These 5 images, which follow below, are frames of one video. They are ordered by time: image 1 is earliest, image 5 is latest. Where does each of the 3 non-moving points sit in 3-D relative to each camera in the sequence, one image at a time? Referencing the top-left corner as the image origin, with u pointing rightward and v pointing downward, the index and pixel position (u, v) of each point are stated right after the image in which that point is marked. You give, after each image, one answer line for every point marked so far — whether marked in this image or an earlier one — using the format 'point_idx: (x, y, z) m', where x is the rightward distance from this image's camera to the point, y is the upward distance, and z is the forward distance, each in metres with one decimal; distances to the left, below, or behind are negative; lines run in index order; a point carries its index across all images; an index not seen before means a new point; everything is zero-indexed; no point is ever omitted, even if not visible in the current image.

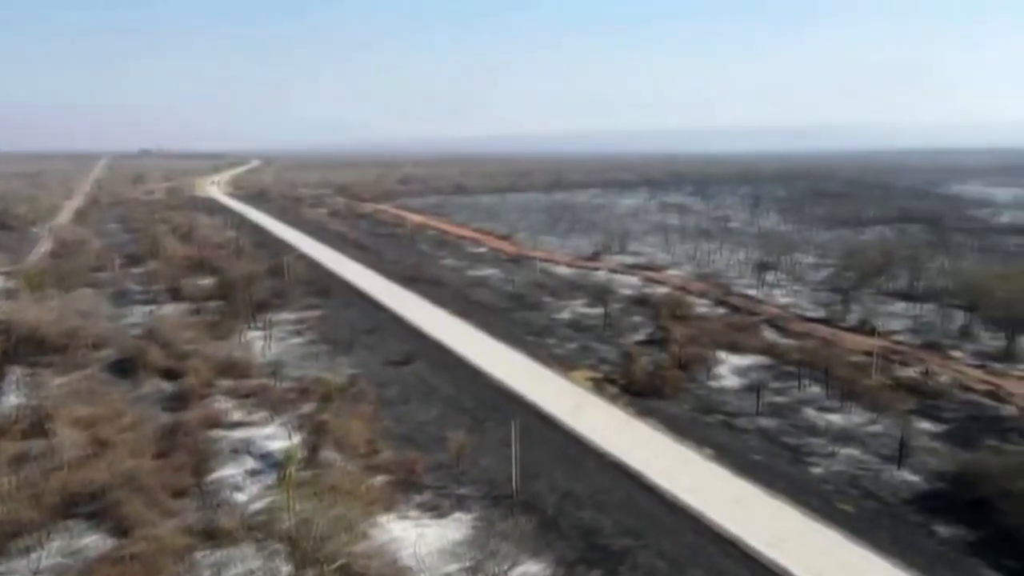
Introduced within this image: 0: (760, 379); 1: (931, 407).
0: (+6.6, -2.4, +19.9) m
1: (+10.0, -2.9, +17.8) m
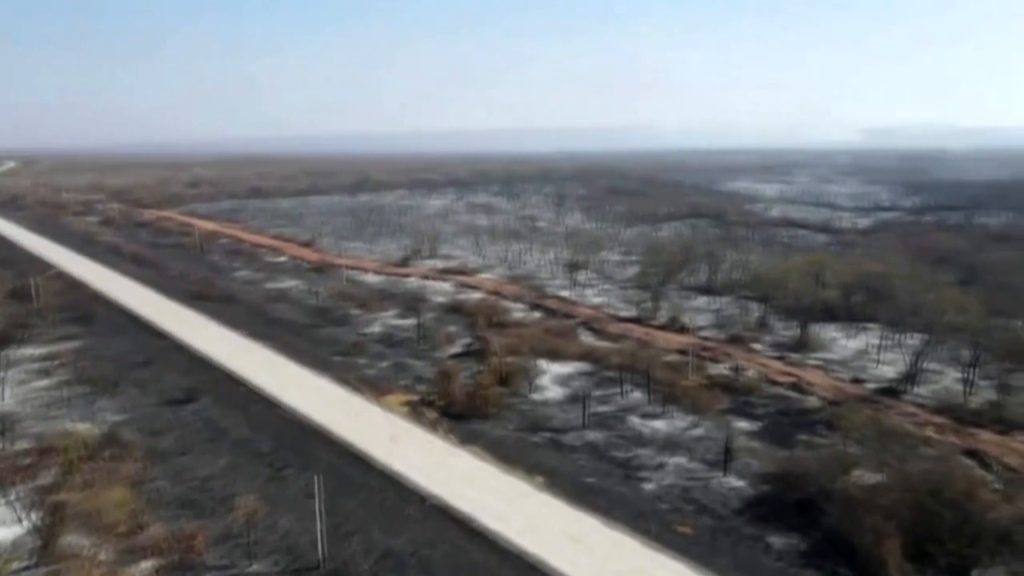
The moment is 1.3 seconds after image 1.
0: (+1.8, -2.6, +19.2) m
1: (+5.6, -2.8, +18.0) m
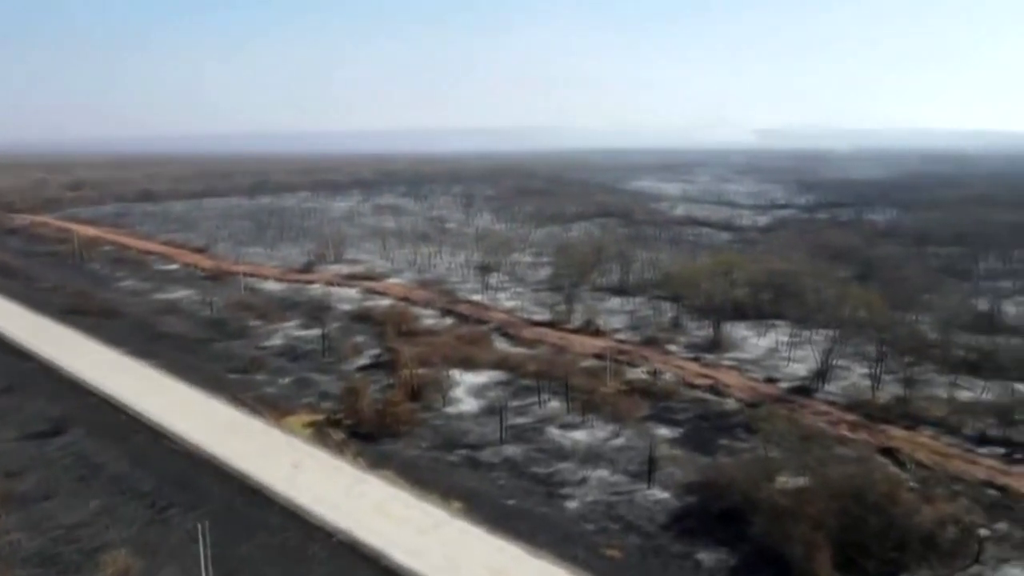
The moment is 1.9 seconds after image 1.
0: (-0.3, -2.7, +18.3) m
1: (+3.6, -2.9, +17.7) m
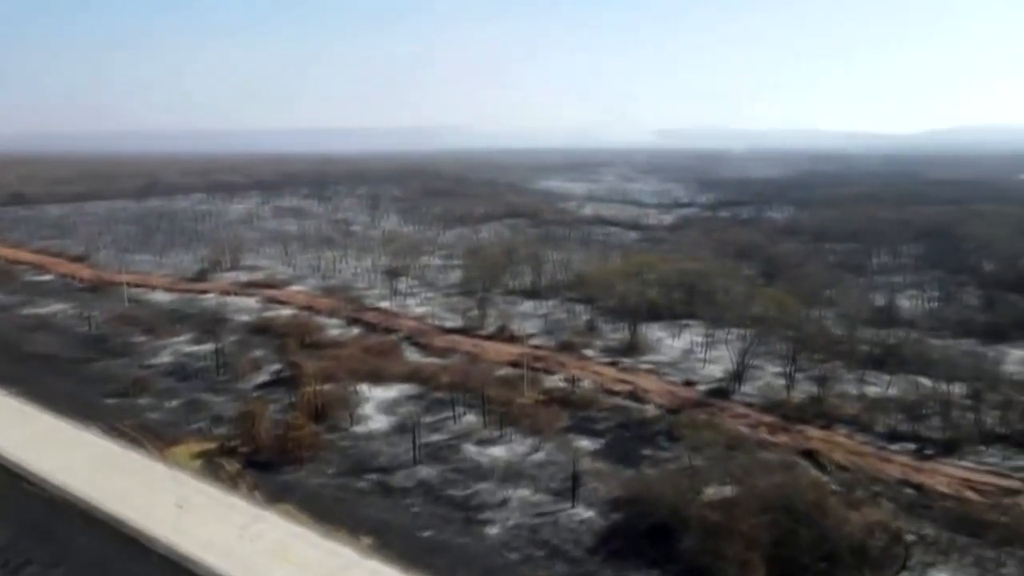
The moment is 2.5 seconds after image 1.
0: (-2.3, -2.9, +17.2) m
1: (+1.7, -3.0, +17.0) m
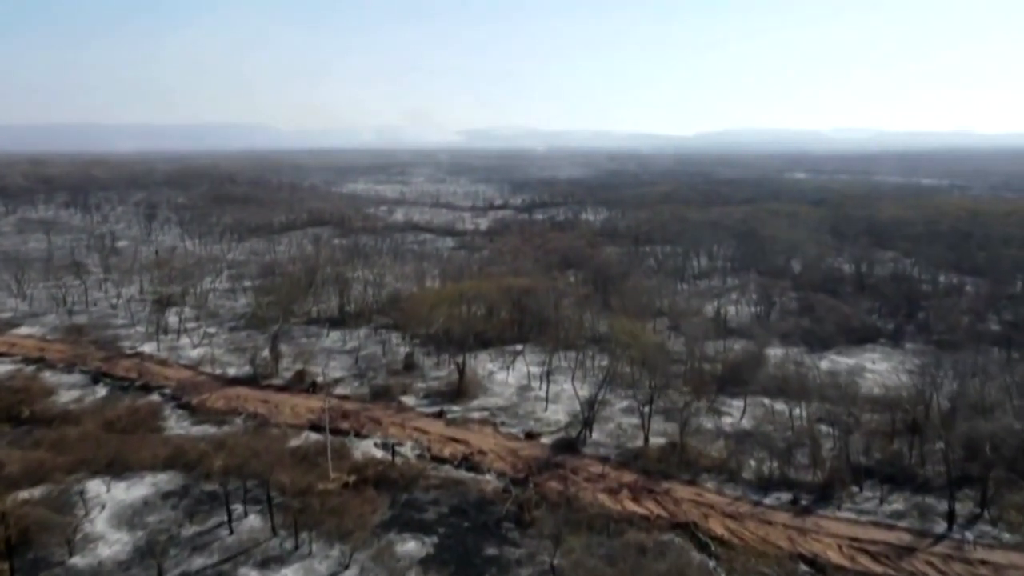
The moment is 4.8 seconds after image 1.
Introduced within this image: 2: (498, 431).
0: (-5.7, -3.9, +12.3) m
1: (-1.8, -3.8, +13.1) m
2: (-0.3, -3.2, +16.6) m
